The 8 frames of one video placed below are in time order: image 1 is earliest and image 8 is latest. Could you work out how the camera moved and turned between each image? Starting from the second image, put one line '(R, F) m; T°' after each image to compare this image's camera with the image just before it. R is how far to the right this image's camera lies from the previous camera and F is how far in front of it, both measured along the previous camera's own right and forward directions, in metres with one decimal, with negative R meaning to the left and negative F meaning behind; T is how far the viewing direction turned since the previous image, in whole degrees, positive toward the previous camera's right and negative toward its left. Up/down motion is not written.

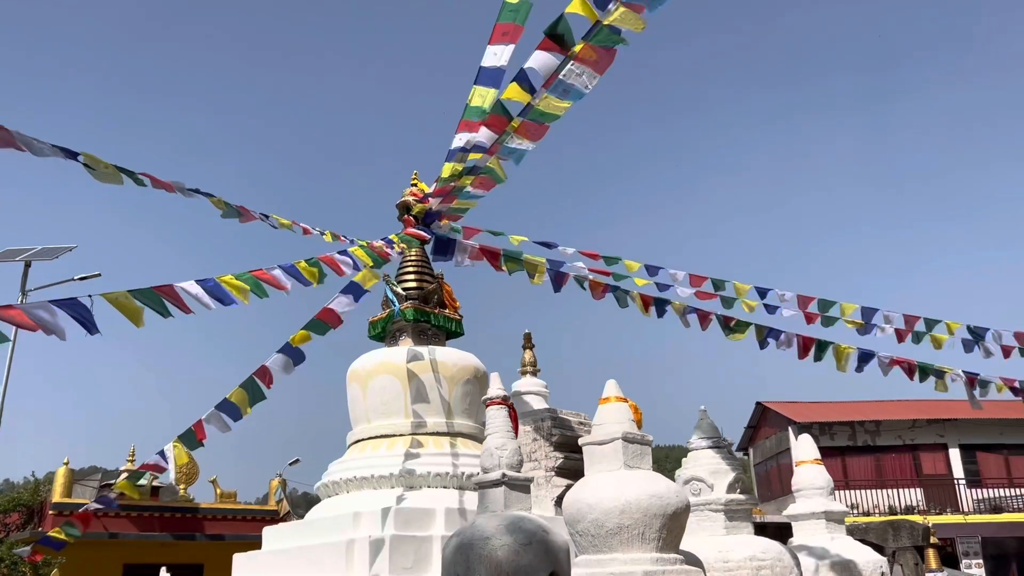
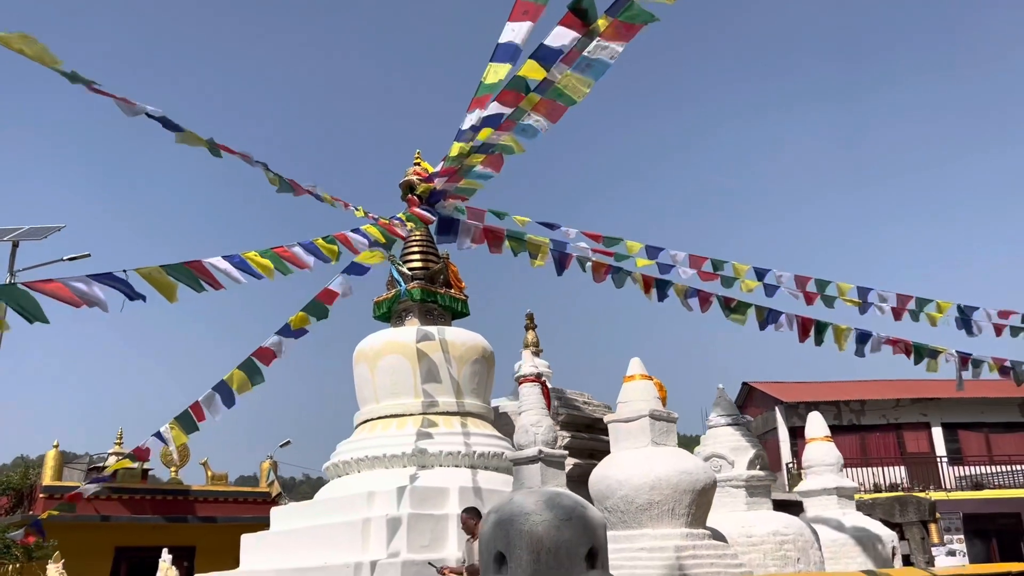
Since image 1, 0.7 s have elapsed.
(-0.3, 0.0) m; +2°
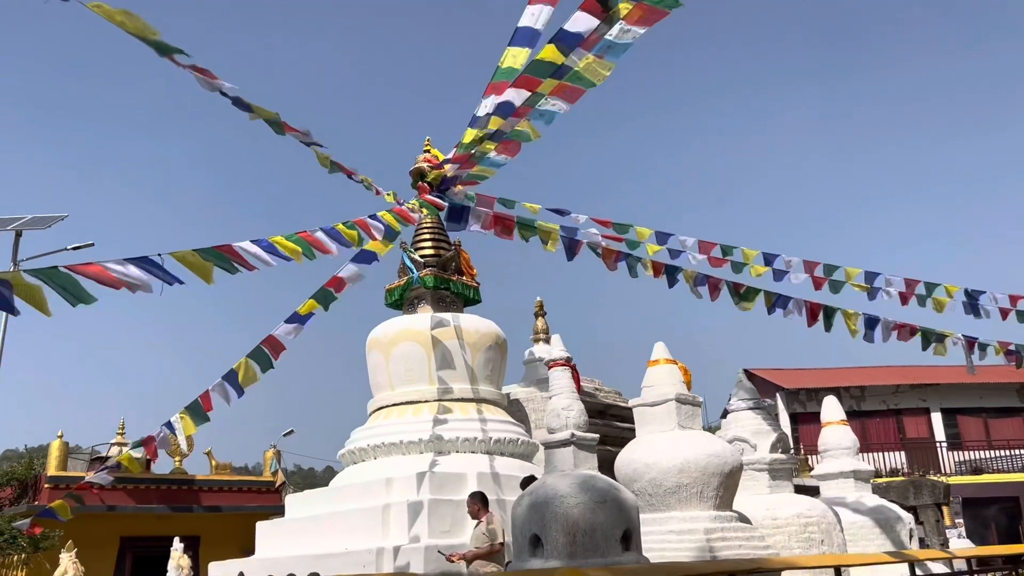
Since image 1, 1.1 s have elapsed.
(-0.2, 0.0) m; +1°
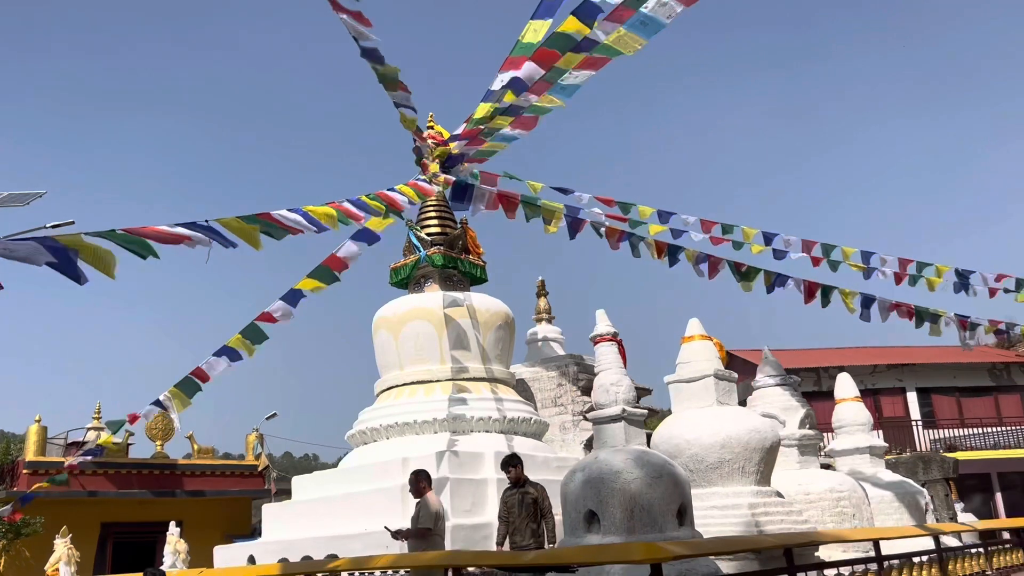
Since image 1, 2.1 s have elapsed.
(-0.5, +0.1) m; +3°
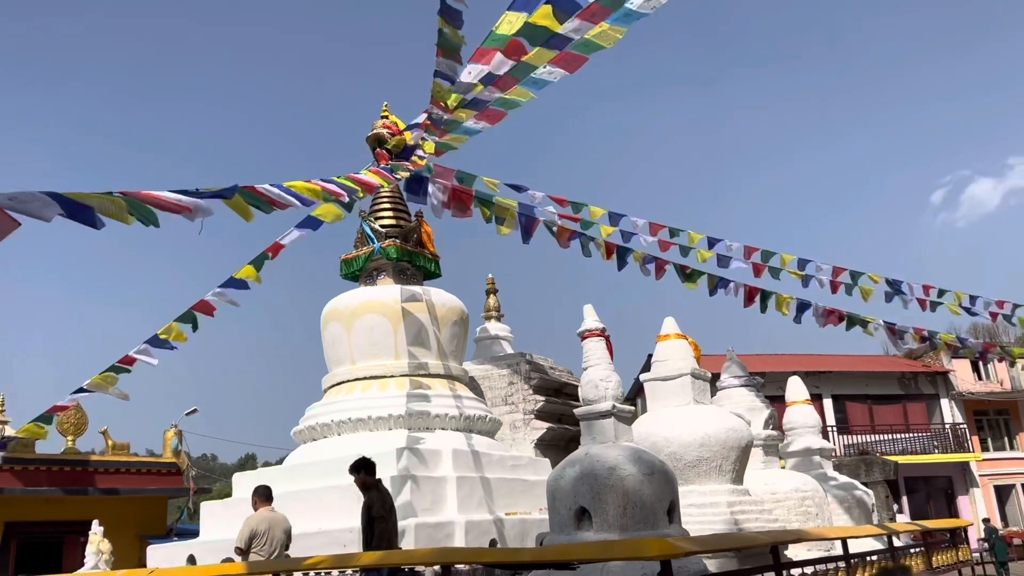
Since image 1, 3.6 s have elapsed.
(-0.4, +0.1) m; +6°
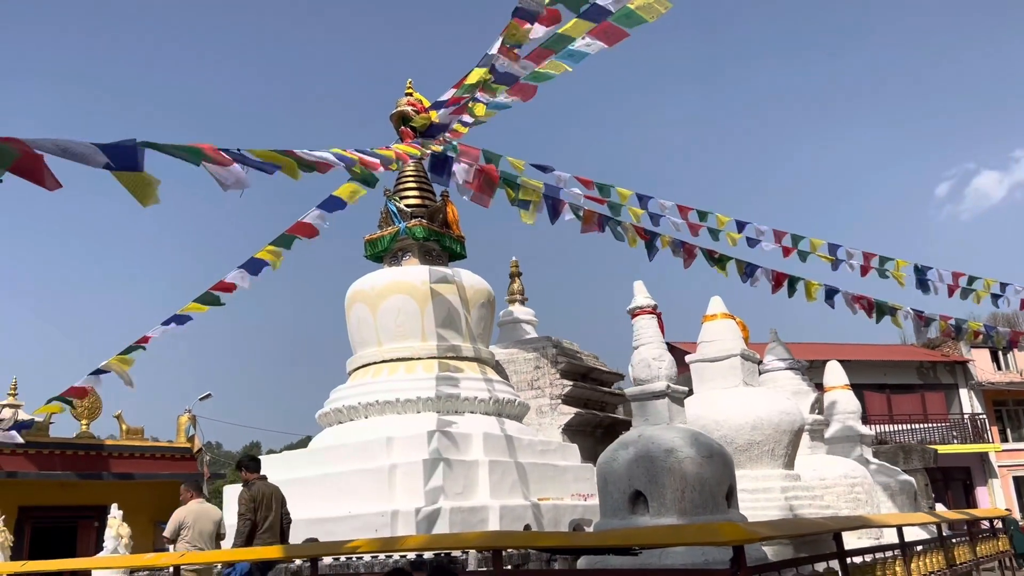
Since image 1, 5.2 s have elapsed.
(-0.2, +0.2) m; 0°
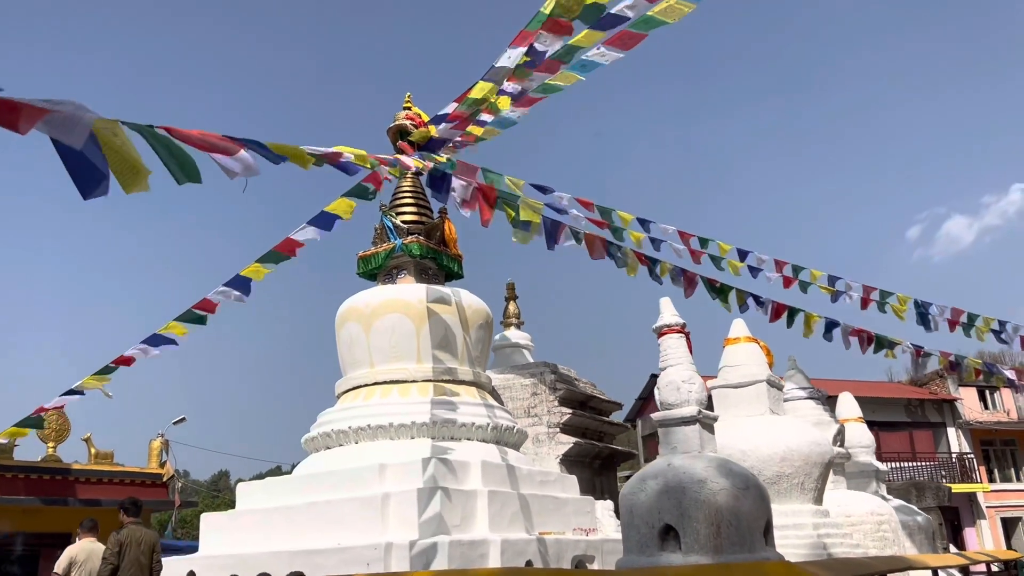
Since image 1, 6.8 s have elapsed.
(-0.2, +0.3) m; +2°
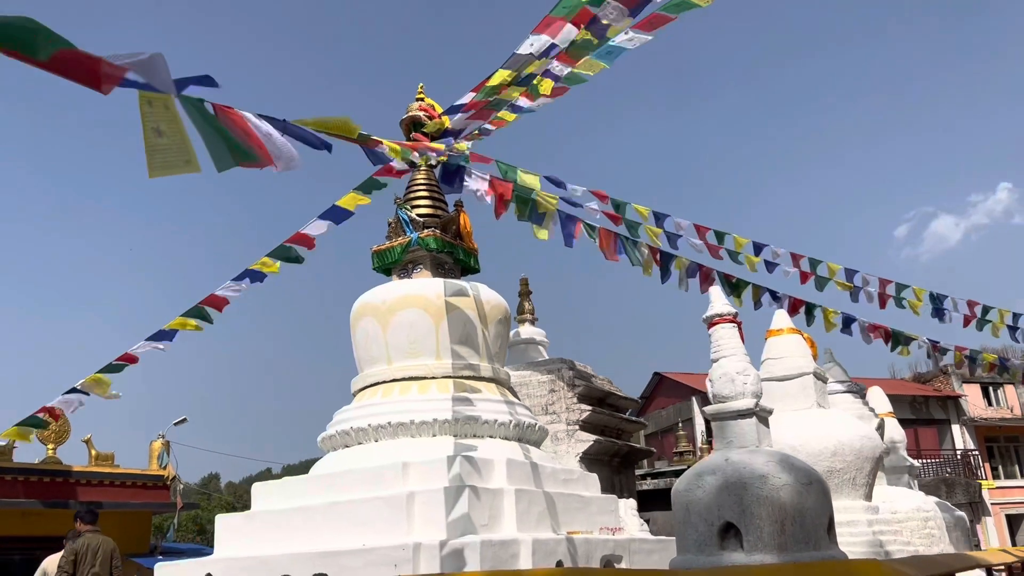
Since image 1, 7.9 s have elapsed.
(-0.3, +0.2) m; +1°
